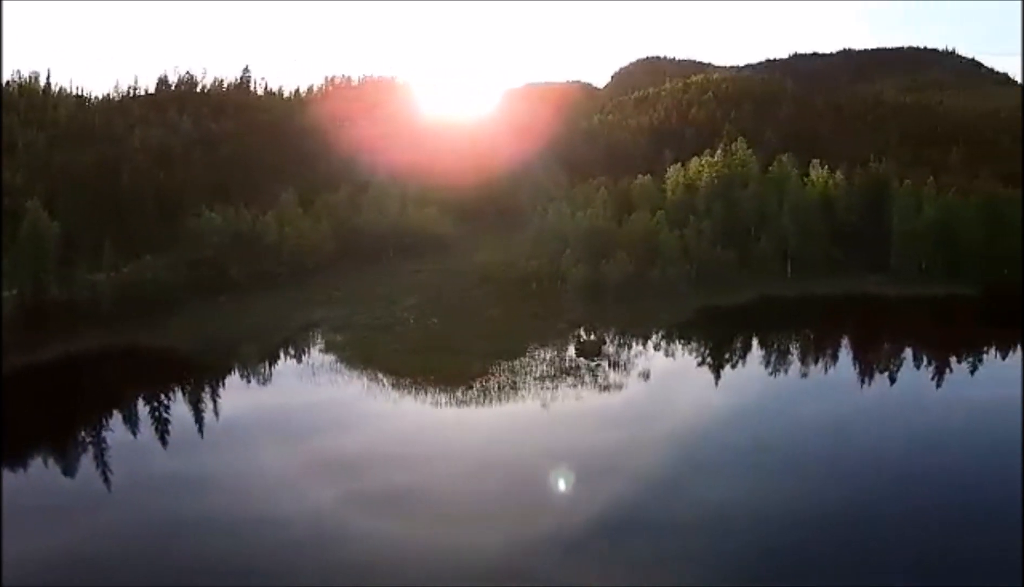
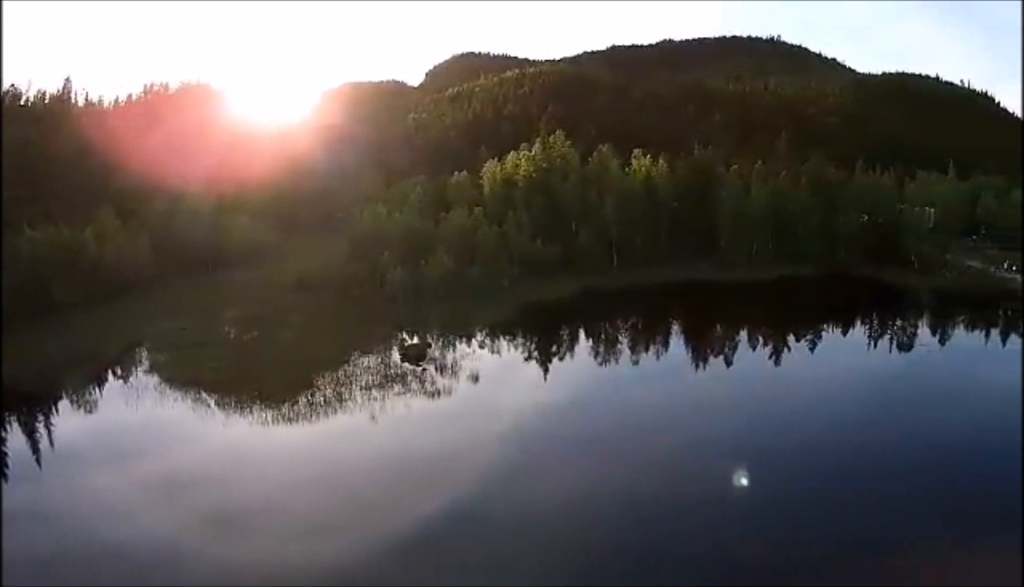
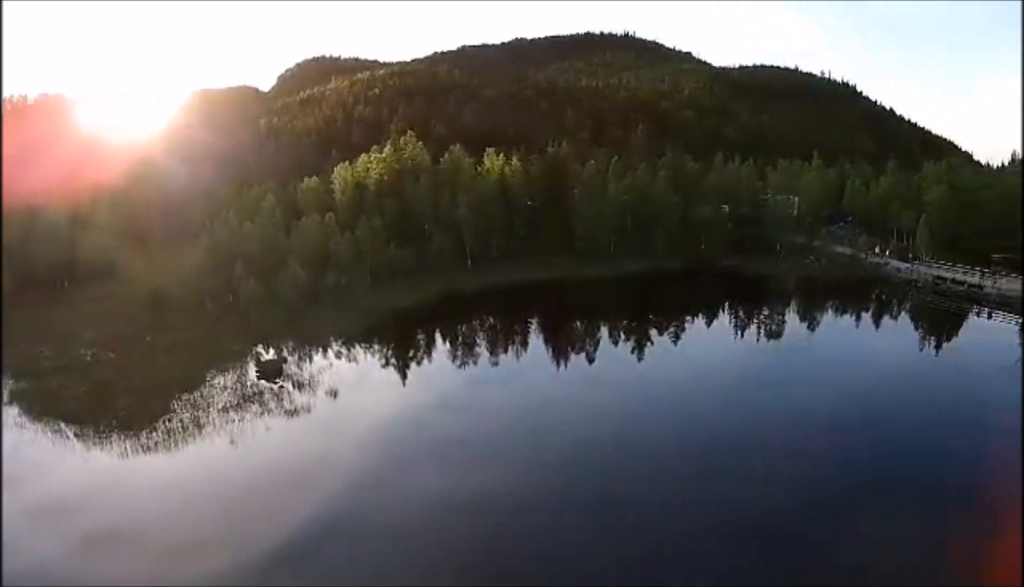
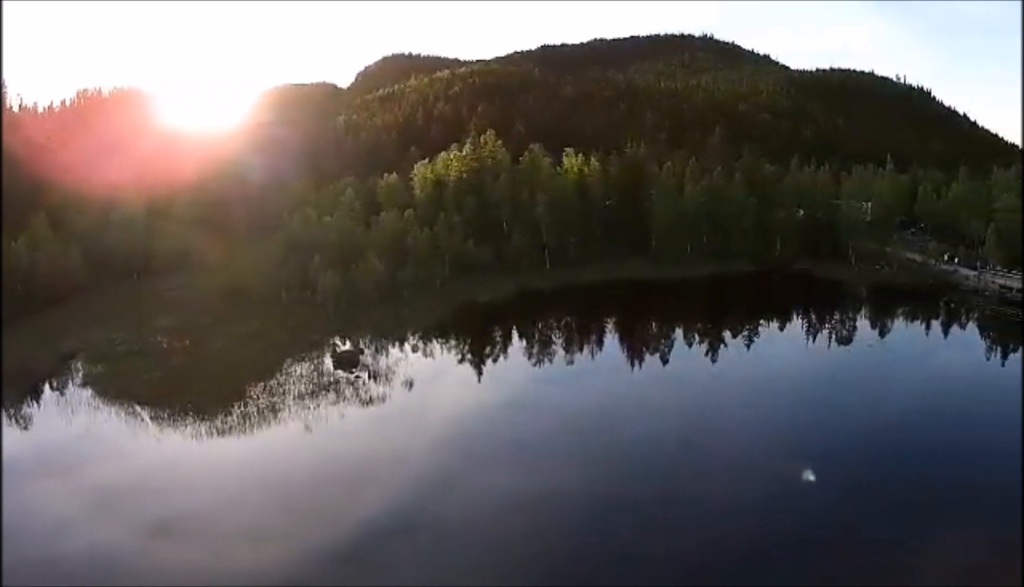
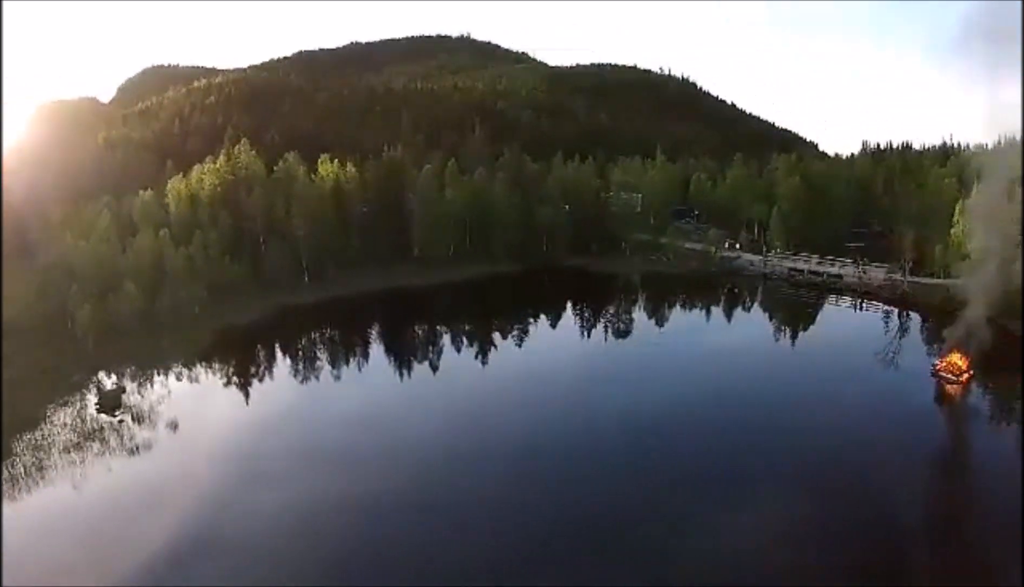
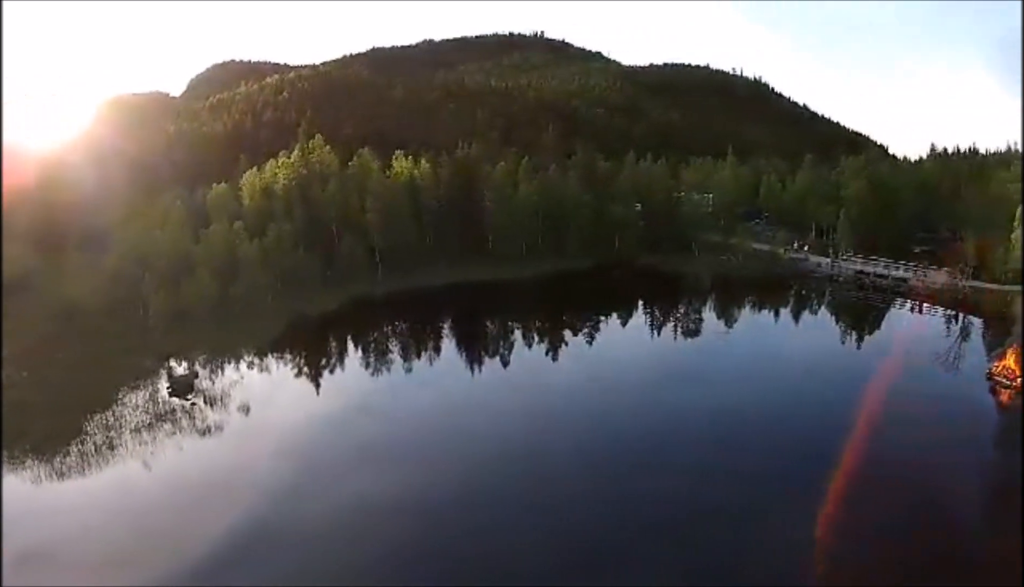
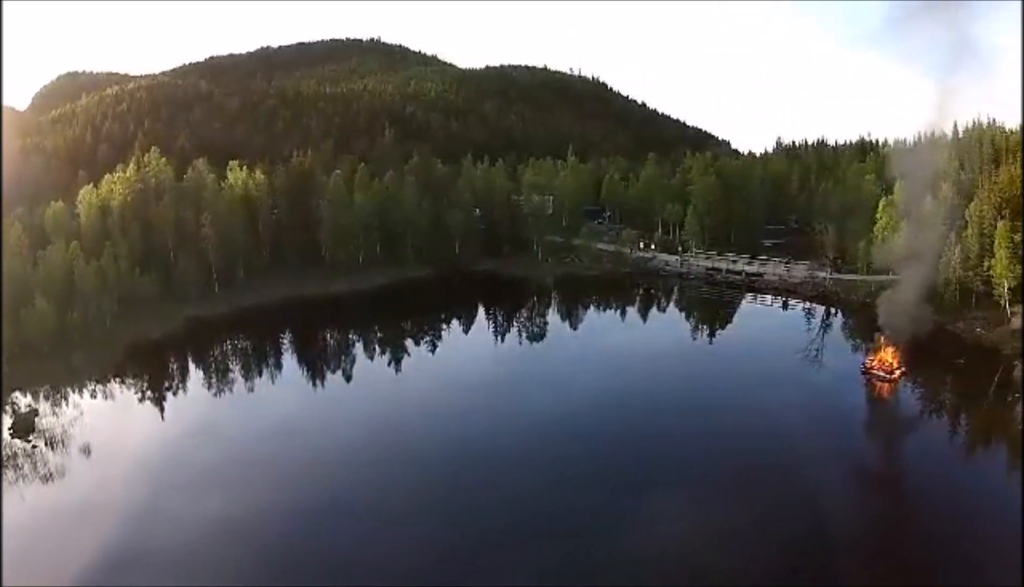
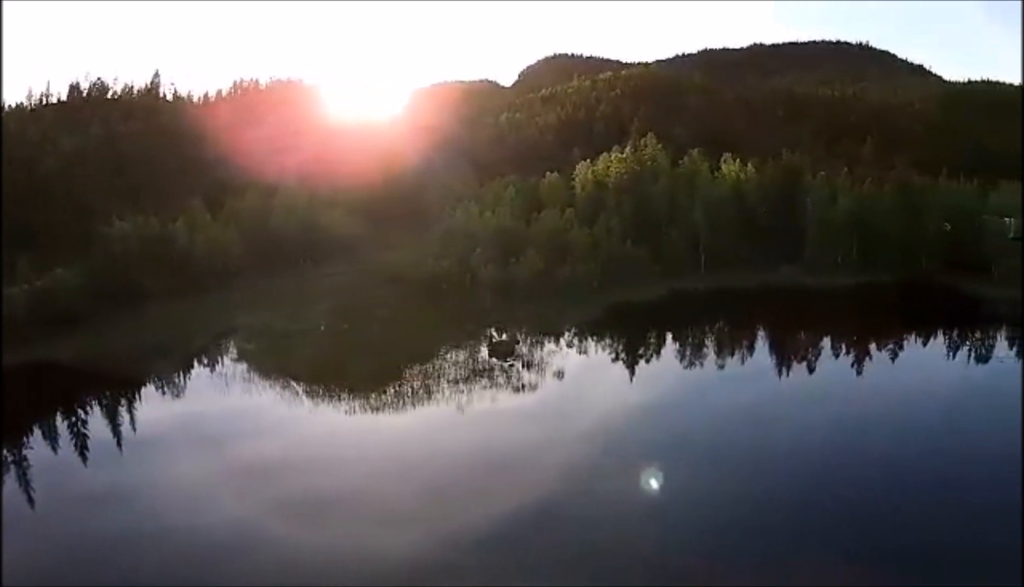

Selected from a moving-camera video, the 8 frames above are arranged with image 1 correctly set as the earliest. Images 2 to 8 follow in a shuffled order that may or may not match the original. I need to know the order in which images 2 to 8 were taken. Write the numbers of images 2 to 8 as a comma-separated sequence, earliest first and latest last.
8, 2, 4, 3, 6, 5, 7
